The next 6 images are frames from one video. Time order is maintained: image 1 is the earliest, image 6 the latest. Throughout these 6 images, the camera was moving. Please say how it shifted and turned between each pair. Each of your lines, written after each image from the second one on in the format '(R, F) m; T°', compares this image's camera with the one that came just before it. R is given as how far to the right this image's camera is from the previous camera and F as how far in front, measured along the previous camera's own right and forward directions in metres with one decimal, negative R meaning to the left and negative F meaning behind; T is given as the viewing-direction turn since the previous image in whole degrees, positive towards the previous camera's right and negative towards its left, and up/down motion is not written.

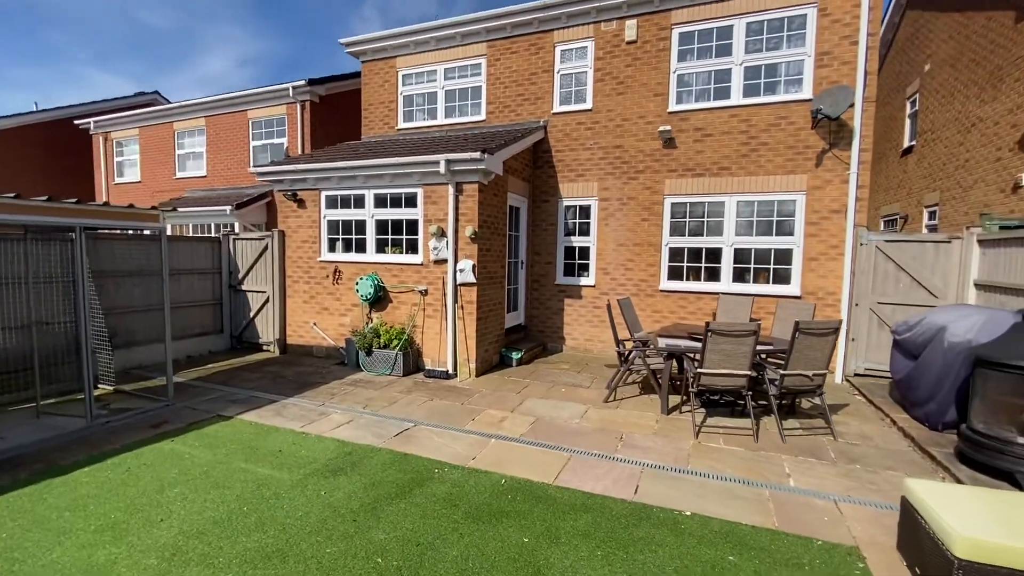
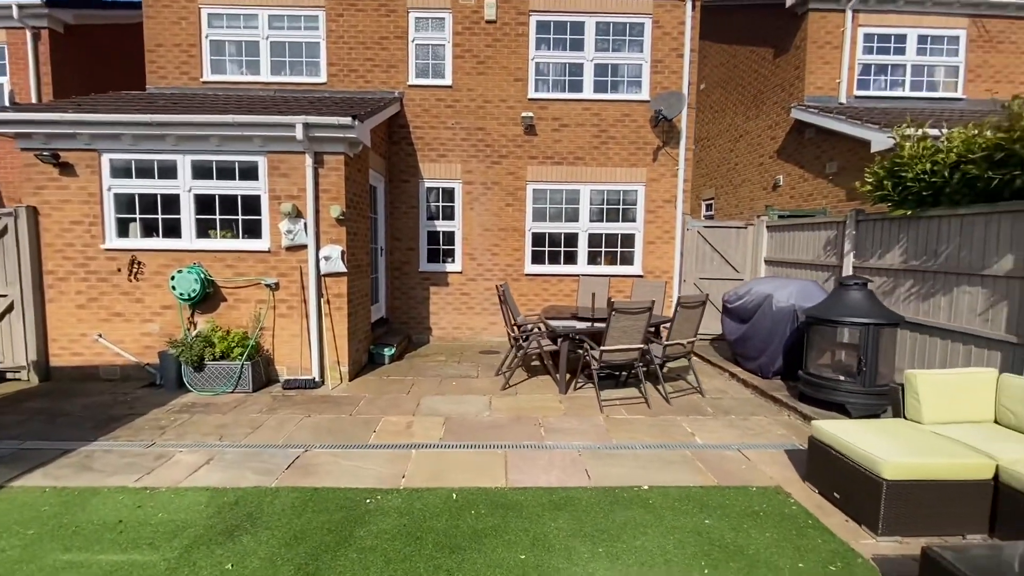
(-1.0, +0.6) m; +24°
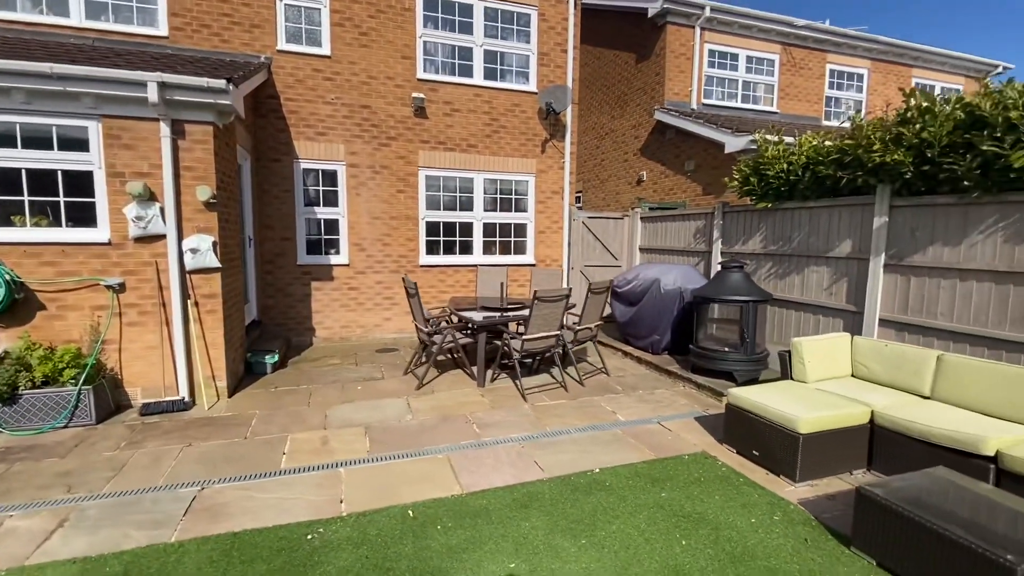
(-0.7, +0.3) m; +17°
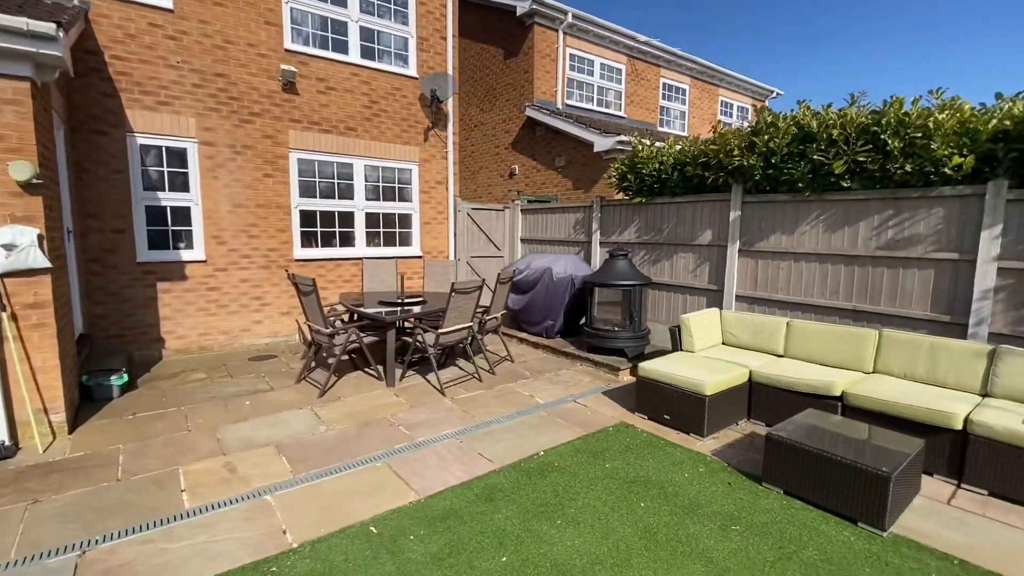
(-0.7, +0.2) m; +19°
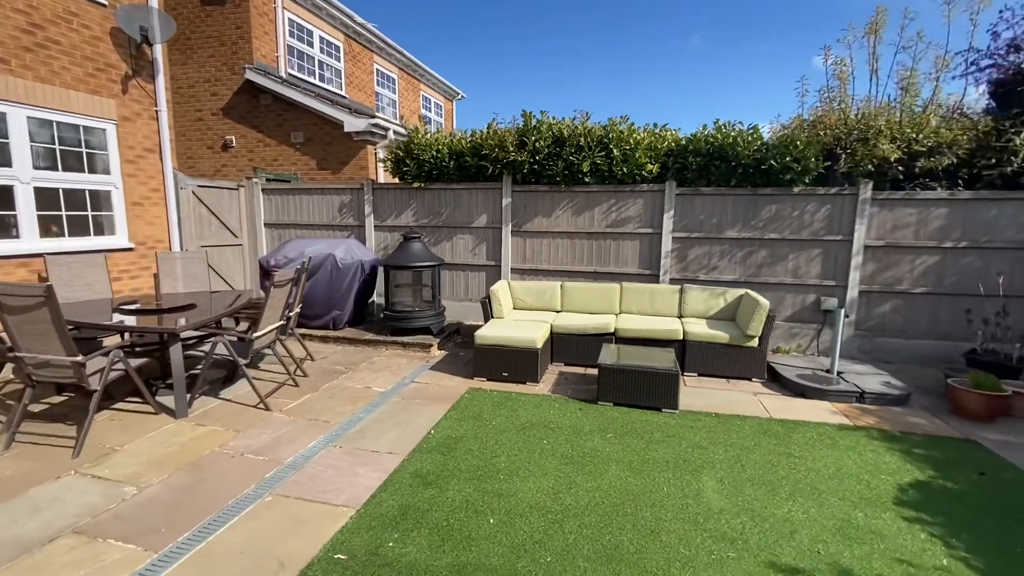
(-1.5, +0.3) m; +38°
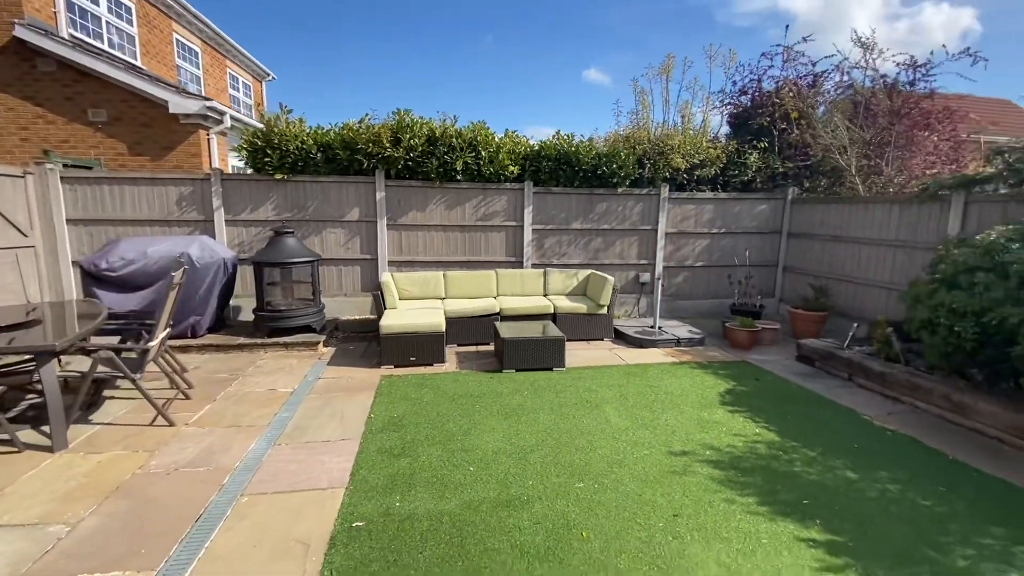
(-1.1, -0.4) m; +23°
